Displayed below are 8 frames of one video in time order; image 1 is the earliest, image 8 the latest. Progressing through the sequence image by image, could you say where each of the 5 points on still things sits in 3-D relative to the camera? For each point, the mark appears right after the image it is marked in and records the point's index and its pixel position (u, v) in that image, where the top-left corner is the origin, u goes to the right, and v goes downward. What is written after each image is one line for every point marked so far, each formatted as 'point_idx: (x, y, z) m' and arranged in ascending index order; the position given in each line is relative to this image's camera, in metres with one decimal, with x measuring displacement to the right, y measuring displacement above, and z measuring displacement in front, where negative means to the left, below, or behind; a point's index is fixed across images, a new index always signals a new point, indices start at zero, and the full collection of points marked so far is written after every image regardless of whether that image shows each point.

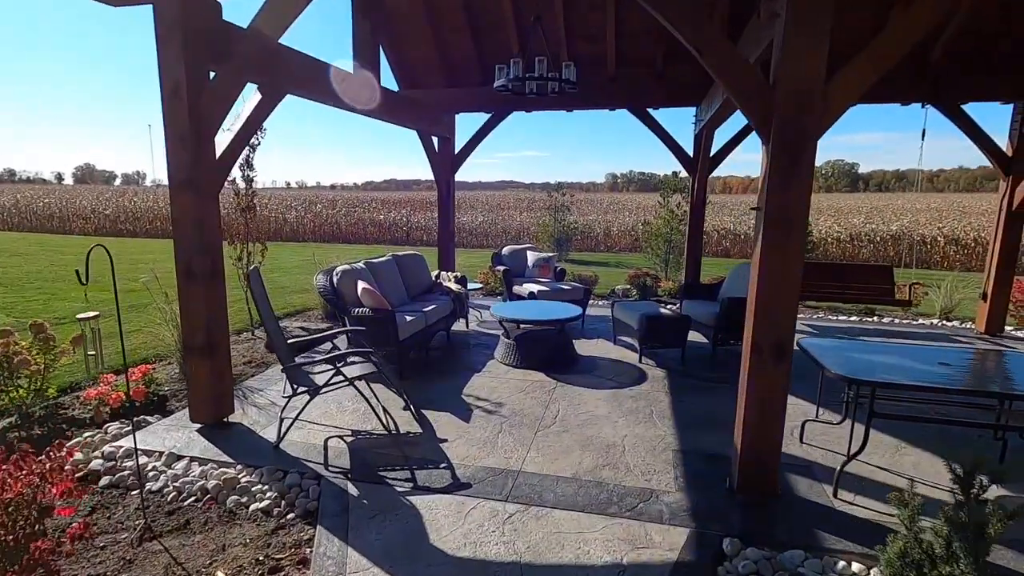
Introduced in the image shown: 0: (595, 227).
0: (+2.3, +1.8, +15.2) m
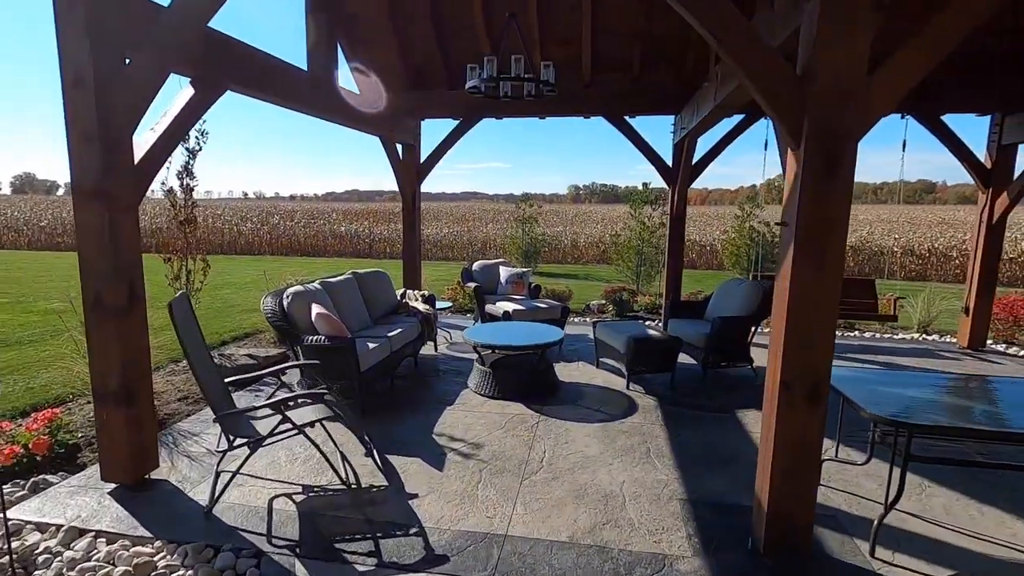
0: (+1.3, +1.4, +14.9) m
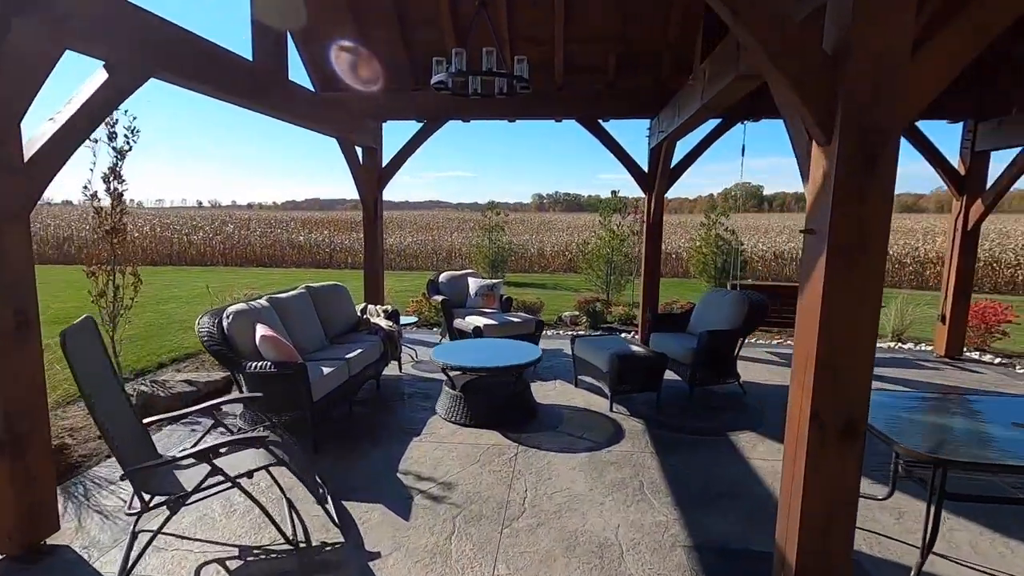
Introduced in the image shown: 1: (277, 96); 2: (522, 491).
0: (+0.4, +1.2, +14.6) m
1: (-1.9, +1.6, +4.4) m
2: (+0.1, -1.1, +3.0) m
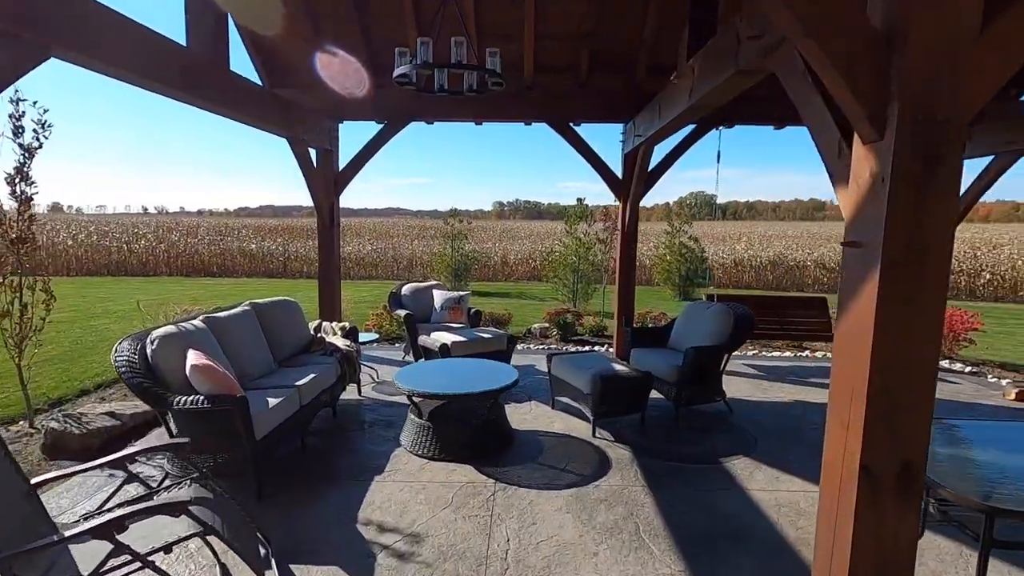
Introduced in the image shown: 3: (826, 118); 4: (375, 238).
0: (-0.5, +0.9, +14.2) m
1: (-2.1, +1.5, +3.9) m
2: (0.0, -1.2, +2.6) m
3: (+1.2, +0.6, +2.0) m
4: (-3.9, +1.4, +15.0) m
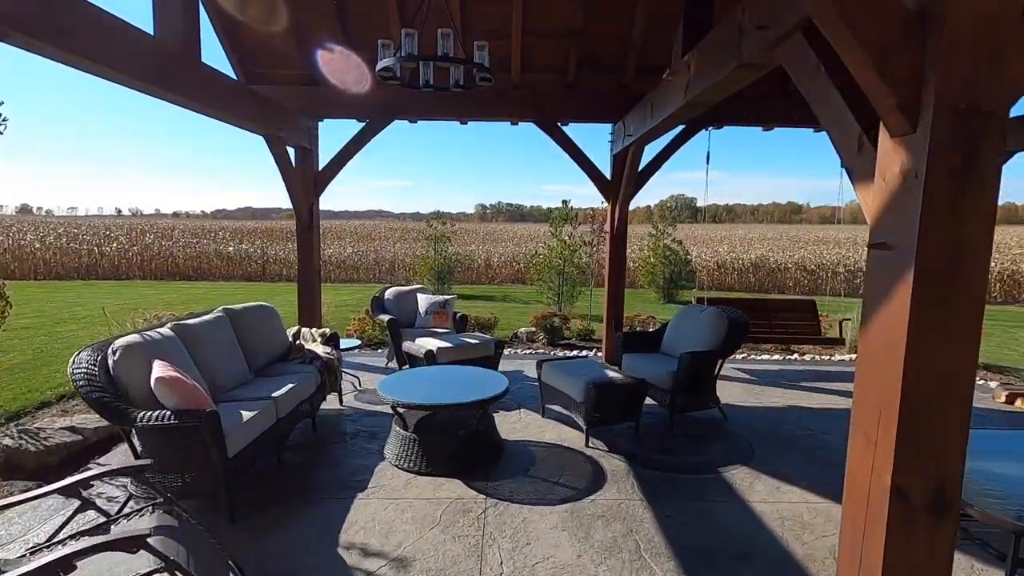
0: (-0.9, +0.8, +14.0) m
1: (-2.2, +1.4, +3.7) m
2: (-0.1, -1.3, +2.4) m
3: (+1.1, +0.6, +1.8) m
4: (-4.3, +1.3, +14.8) m
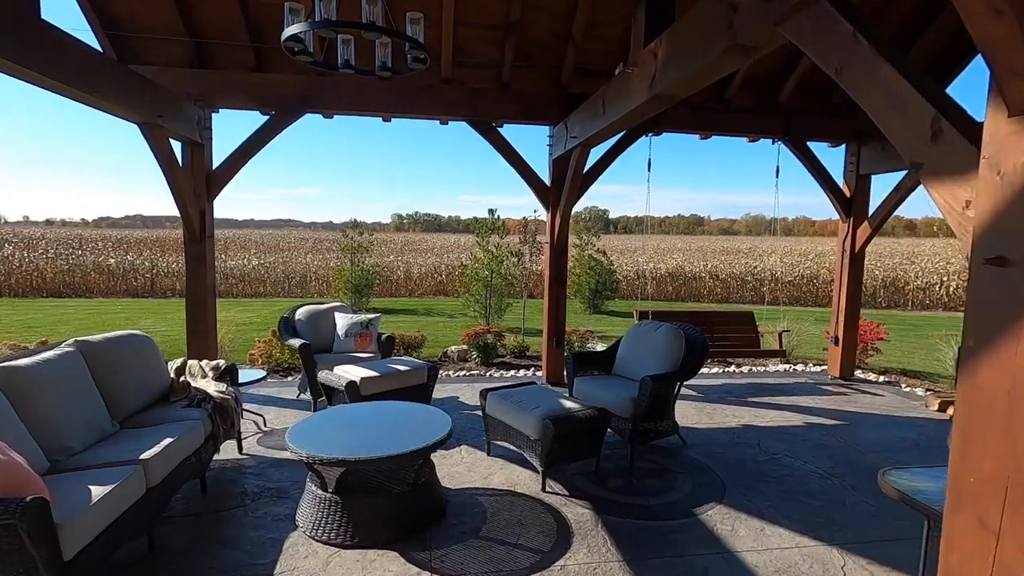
0: (-2.8, +0.5, +13.2) m
1: (-2.5, +1.3, +2.8) m
2: (-0.2, -1.3, +1.8) m
3: (+1.1, +0.5, +1.5) m
4: (-6.3, +0.9, +13.4) m
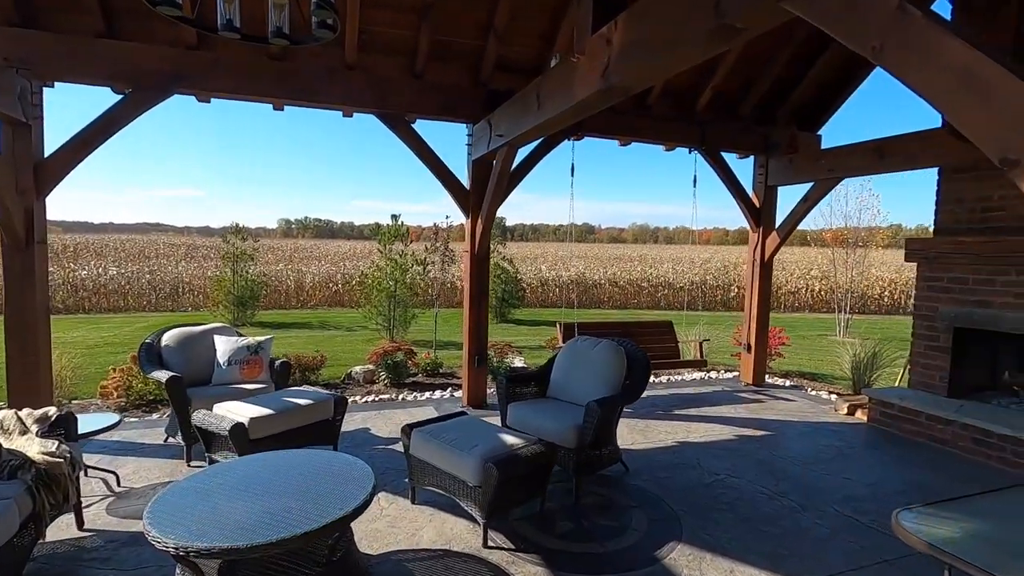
0: (-5.0, +0.2, +12.0) m
1: (-2.8, +1.2, +1.8) m
2: (-0.3, -1.4, +1.3) m
3: (+1.0, +0.5, +1.2) m
4: (-8.4, +0.6, +11.5) m
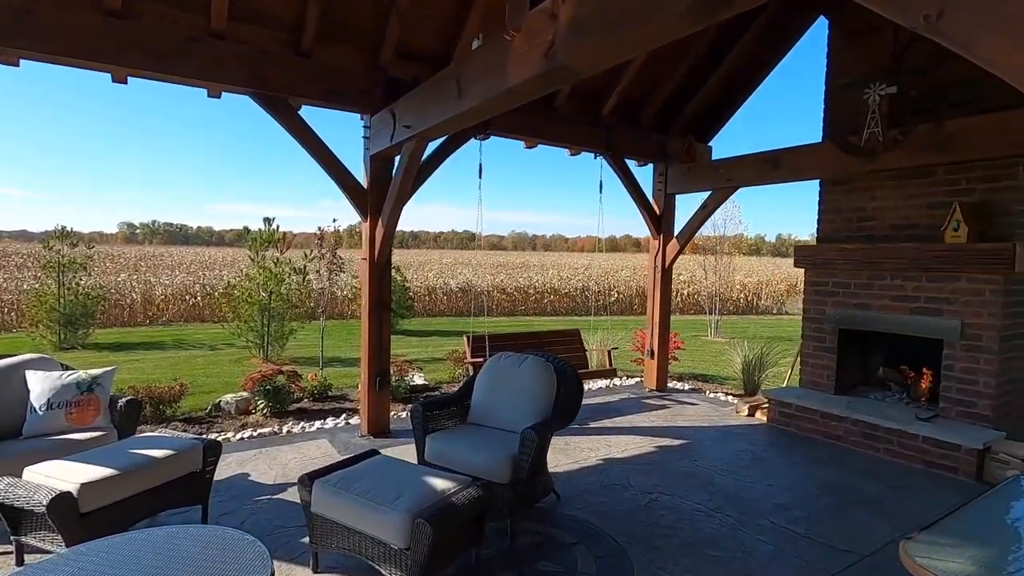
0: (-7.2, 0.0, +10.2) m
1: (-2.8, +1.1, +0.8) m
2: (-0.2, -1.5, +0.8) m
3: (+1.0, +0.4, +1.0) m
4: (-10.5, +0.3, +9.0) m
